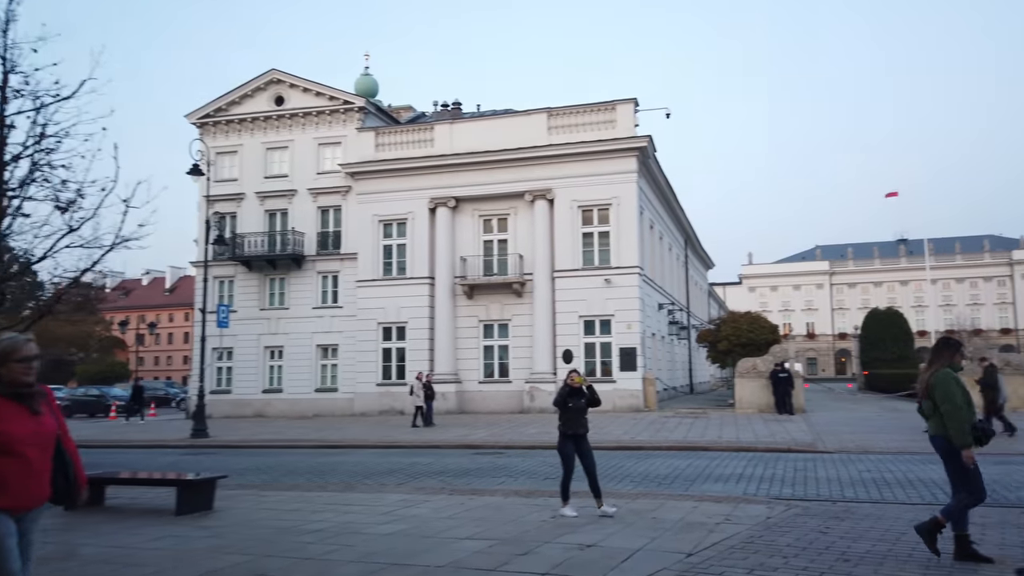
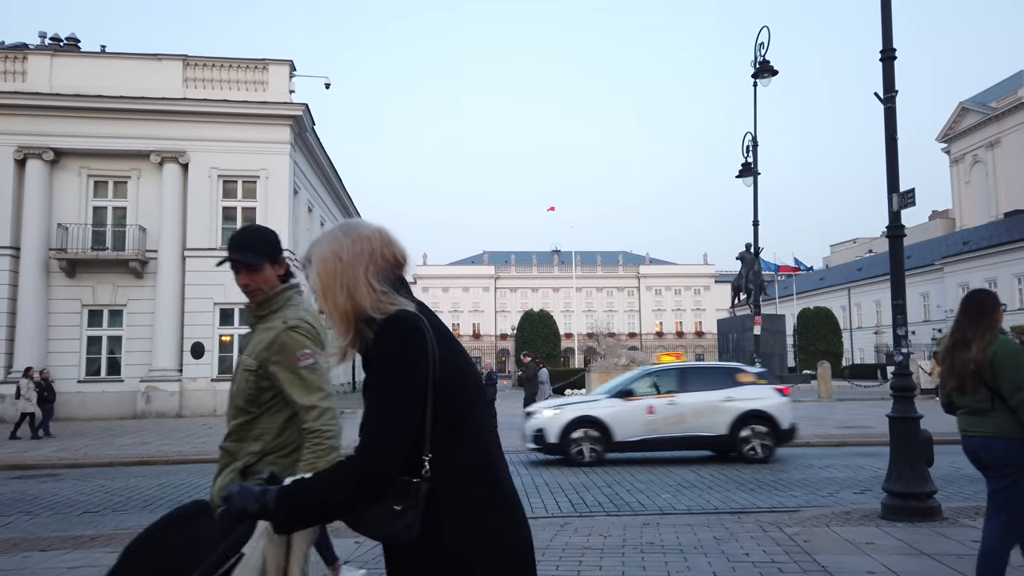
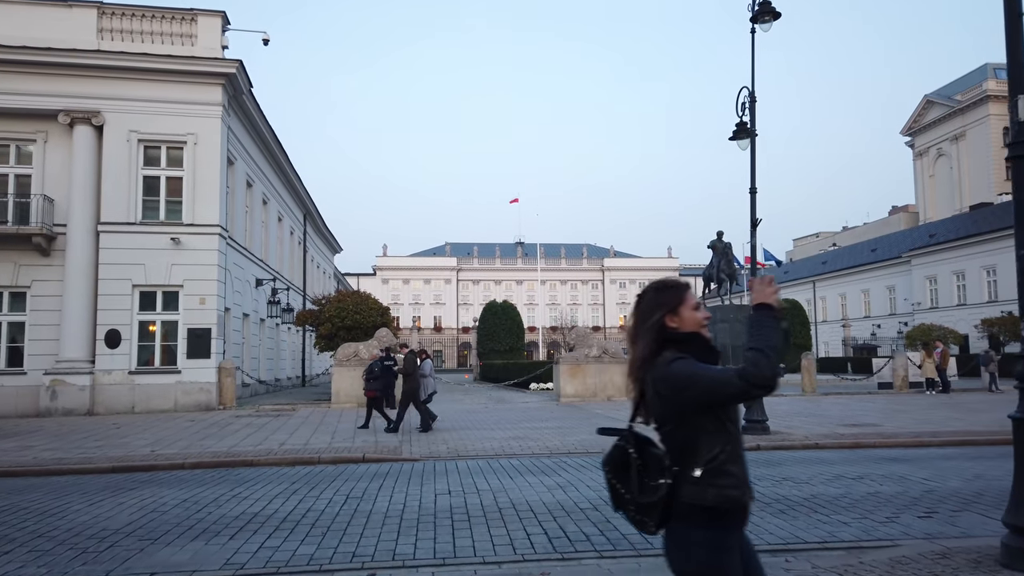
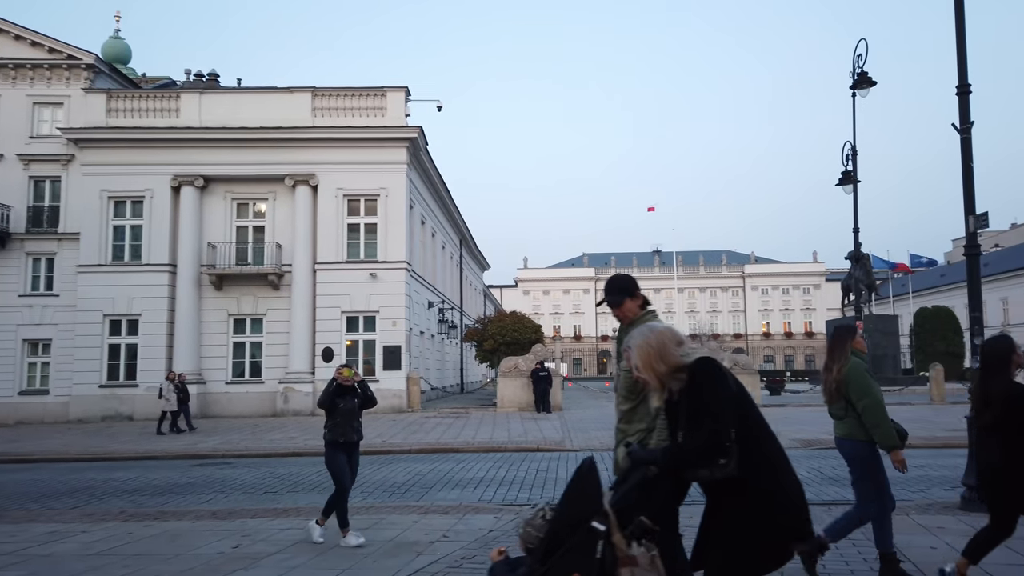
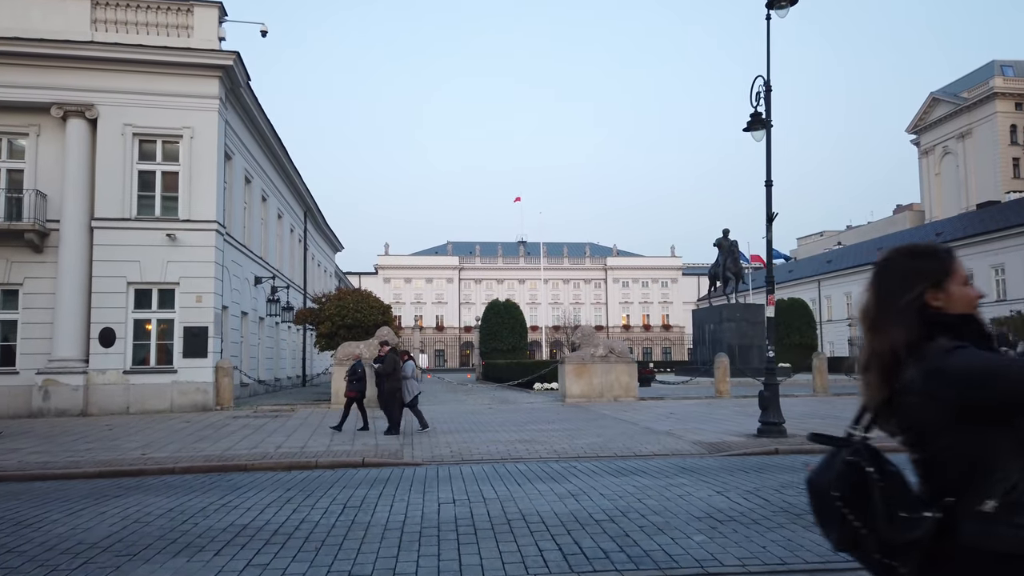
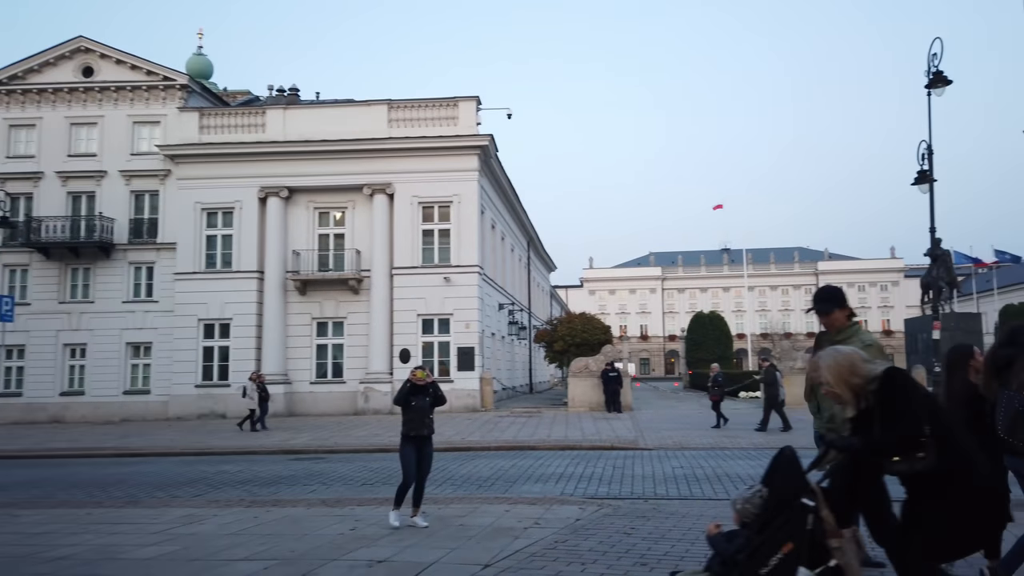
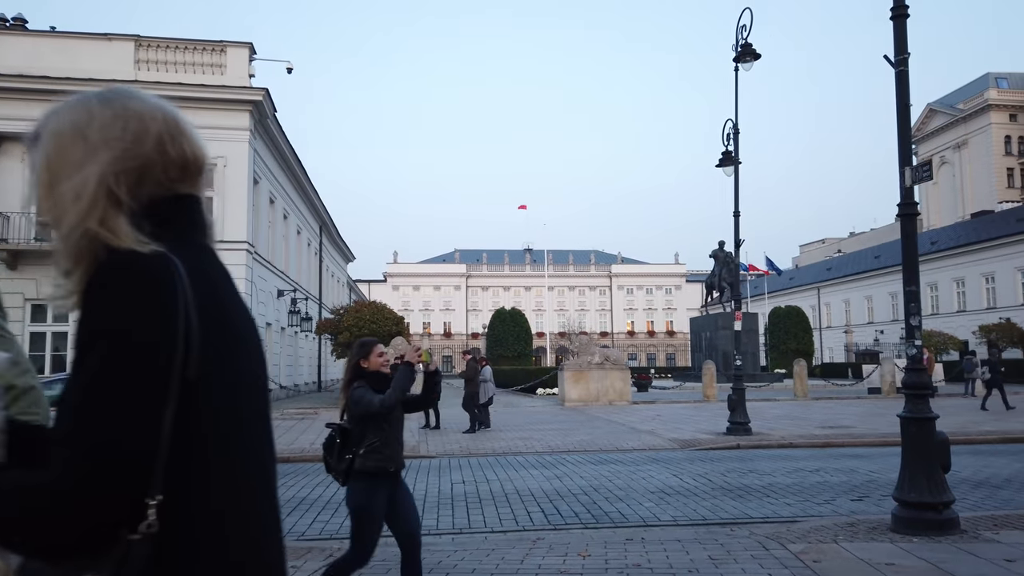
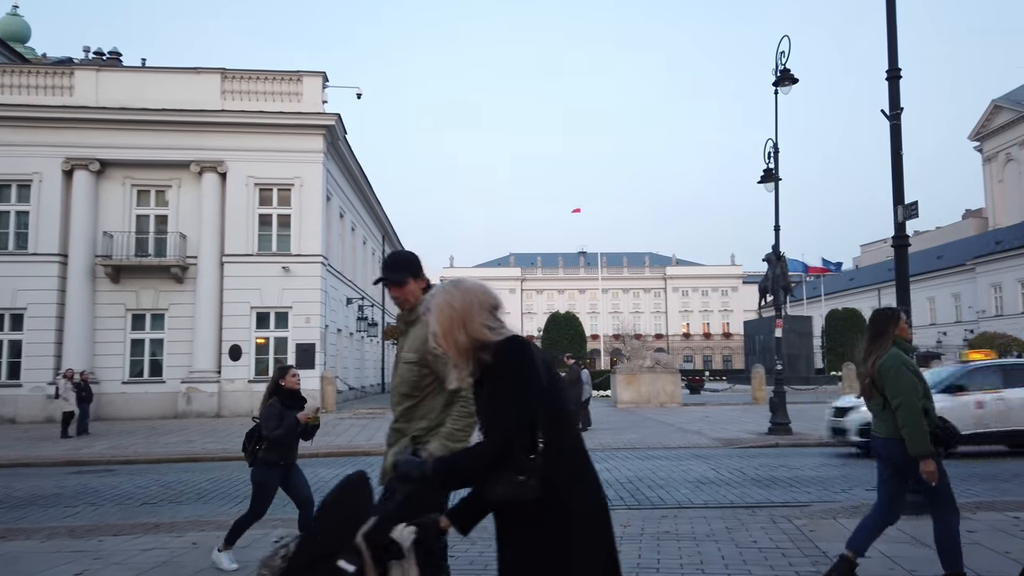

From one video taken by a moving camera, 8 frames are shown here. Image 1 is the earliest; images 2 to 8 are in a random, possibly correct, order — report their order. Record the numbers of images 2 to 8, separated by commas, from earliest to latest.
6, 4, 8, 2, 7, 3, 5
